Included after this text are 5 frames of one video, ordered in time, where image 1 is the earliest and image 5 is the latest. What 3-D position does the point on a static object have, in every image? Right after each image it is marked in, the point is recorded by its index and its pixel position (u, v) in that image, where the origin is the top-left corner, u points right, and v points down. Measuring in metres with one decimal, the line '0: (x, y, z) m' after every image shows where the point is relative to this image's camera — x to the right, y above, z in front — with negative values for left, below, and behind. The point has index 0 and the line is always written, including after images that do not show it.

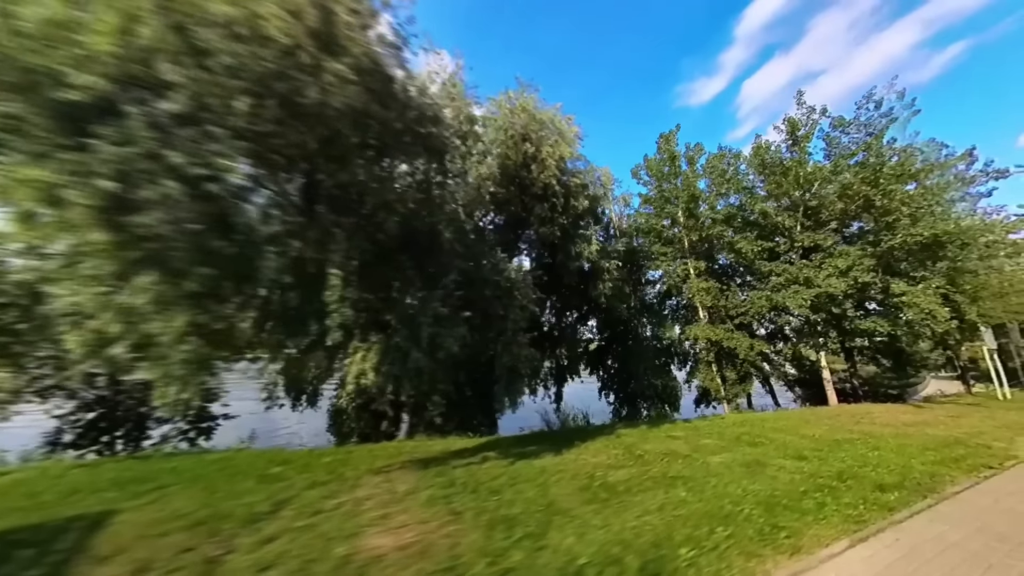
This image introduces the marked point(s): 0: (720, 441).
0: (+3.7, -2.7, +11.4) m
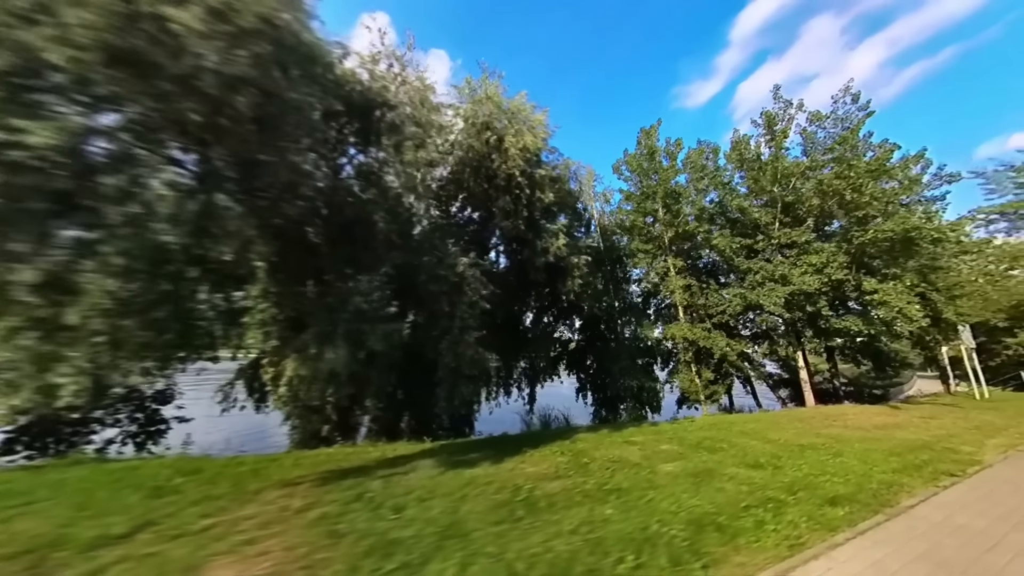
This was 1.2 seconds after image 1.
0: (+2.8, -2.6, +10.7) m
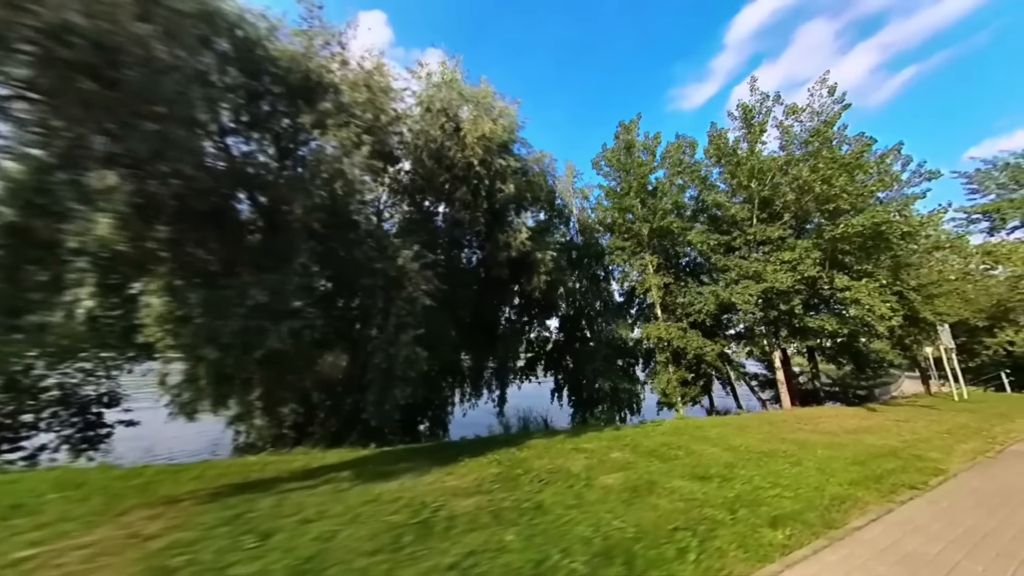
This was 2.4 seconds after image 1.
0: (+1.8, -2.6, +10.0) m
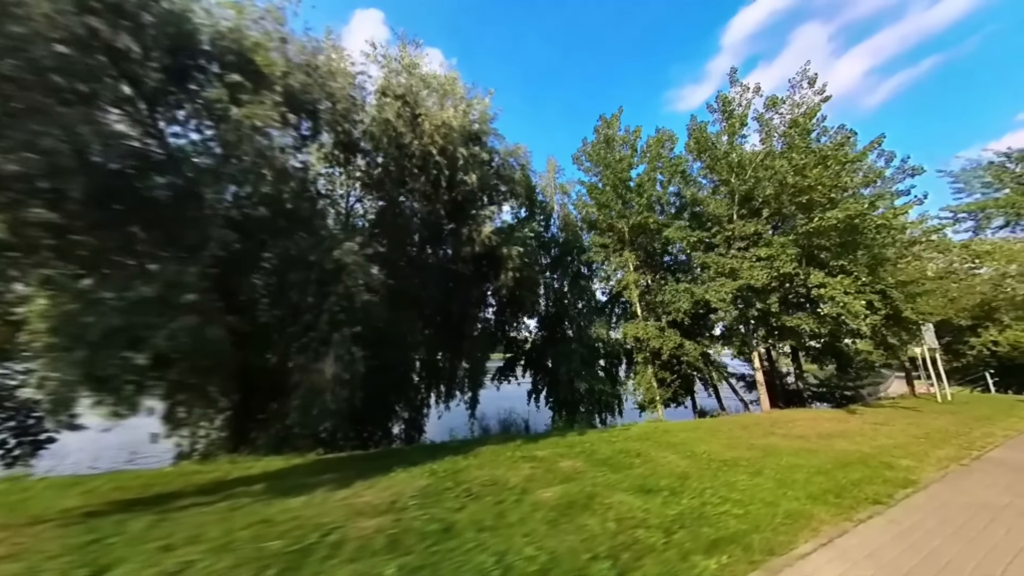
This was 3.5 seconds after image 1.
0: (+1.0, -2.5, +9.3) m
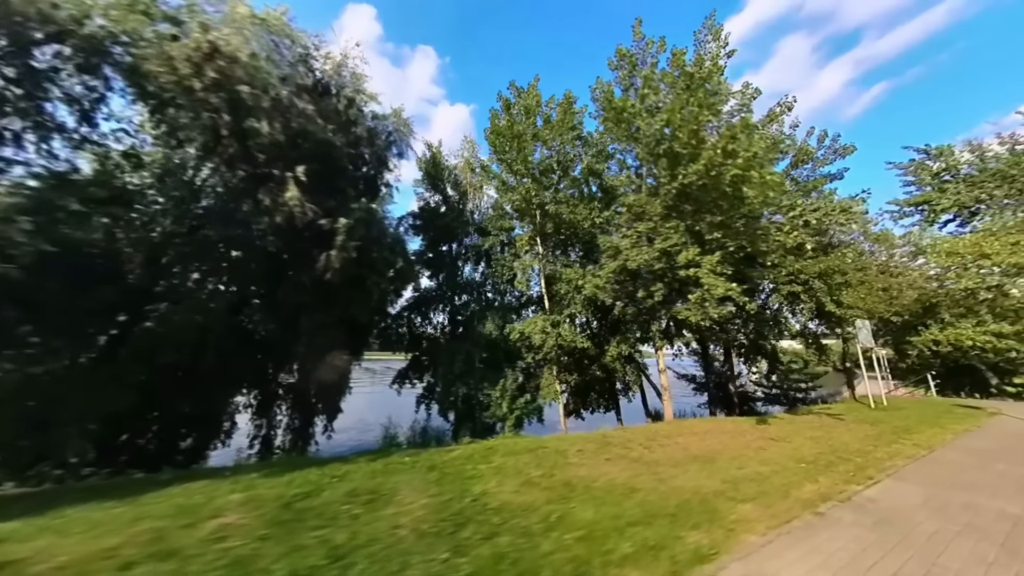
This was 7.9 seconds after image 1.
0: (-2.5, -2.2, +6.2) m
